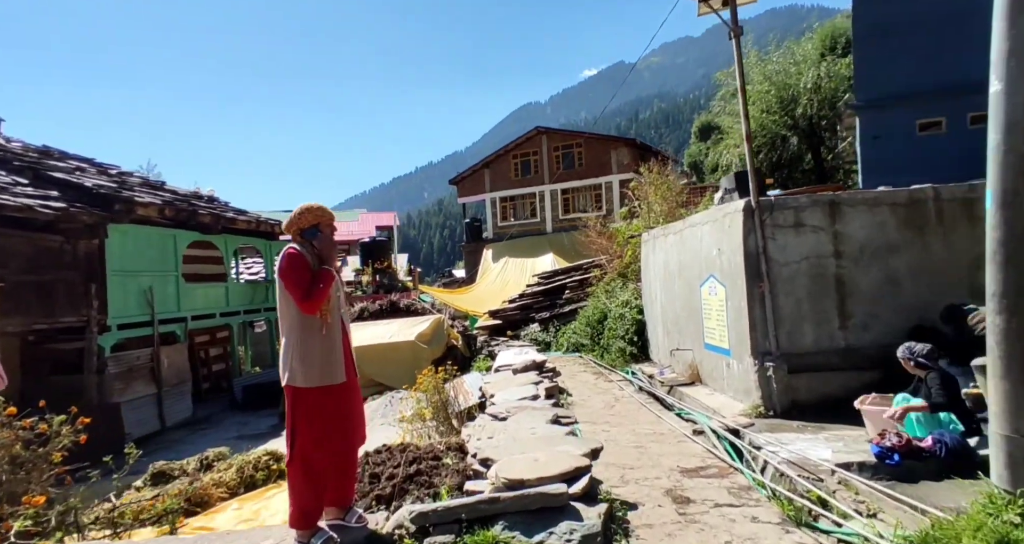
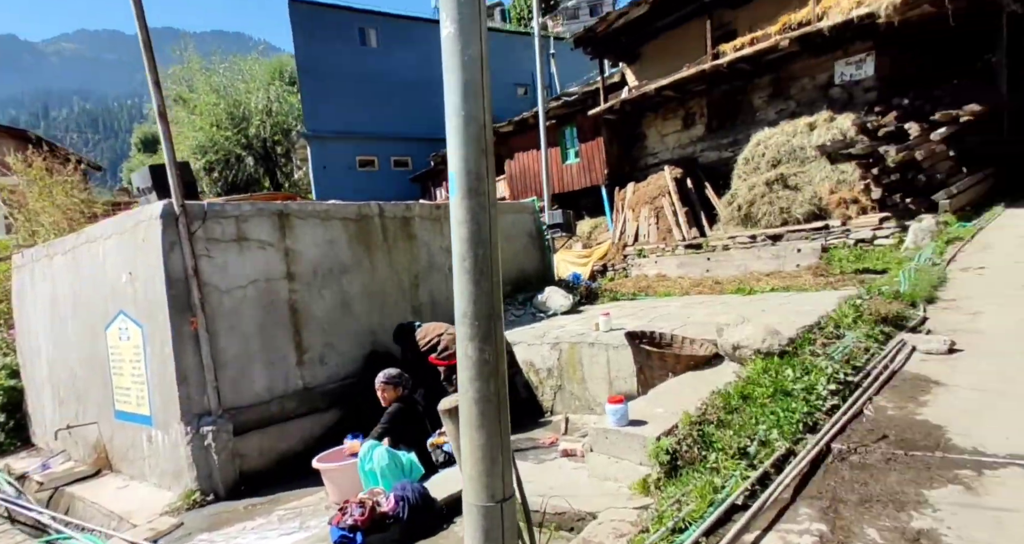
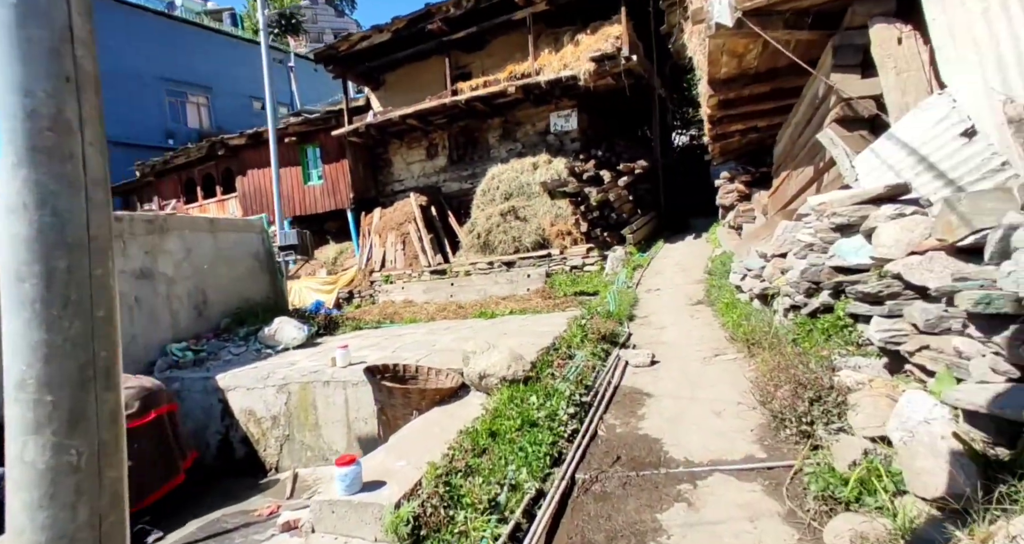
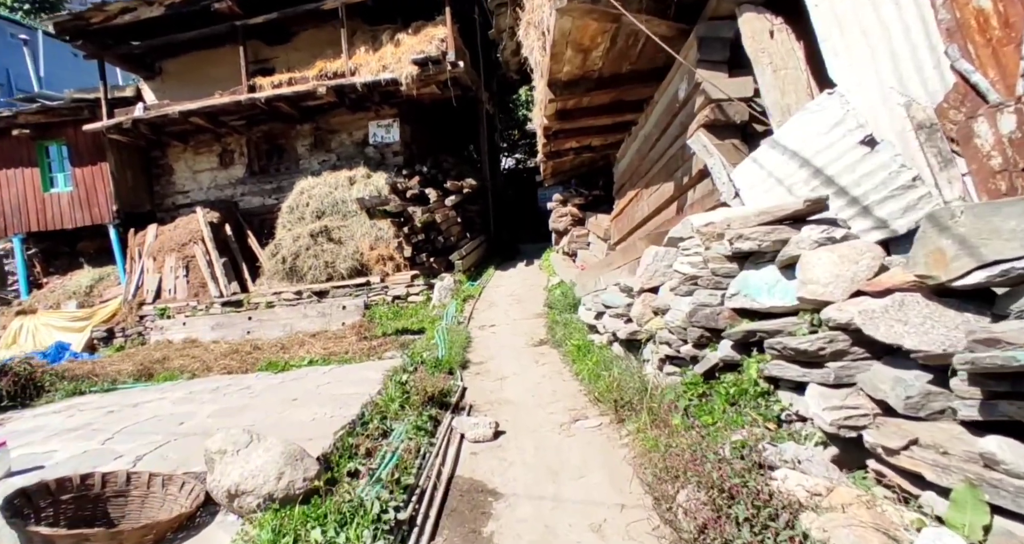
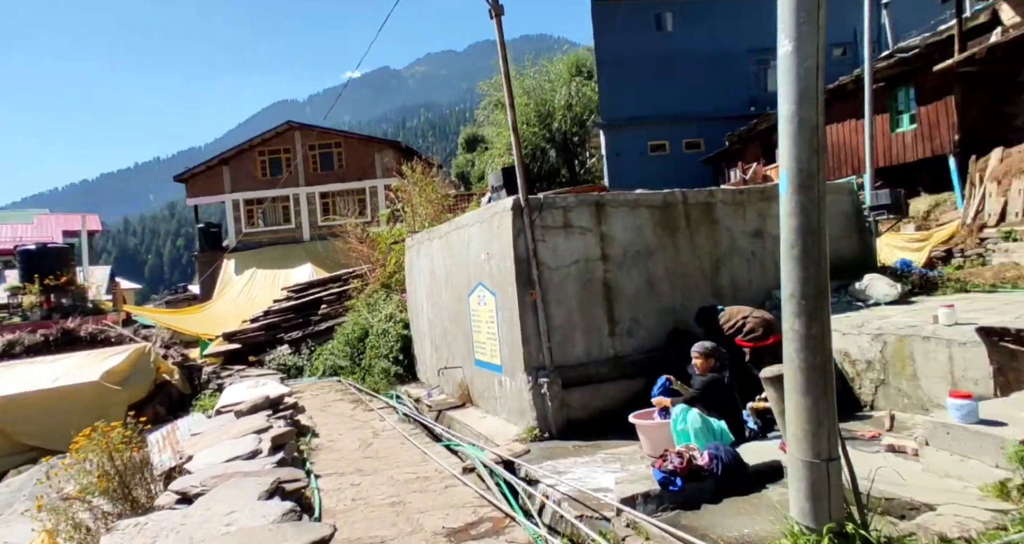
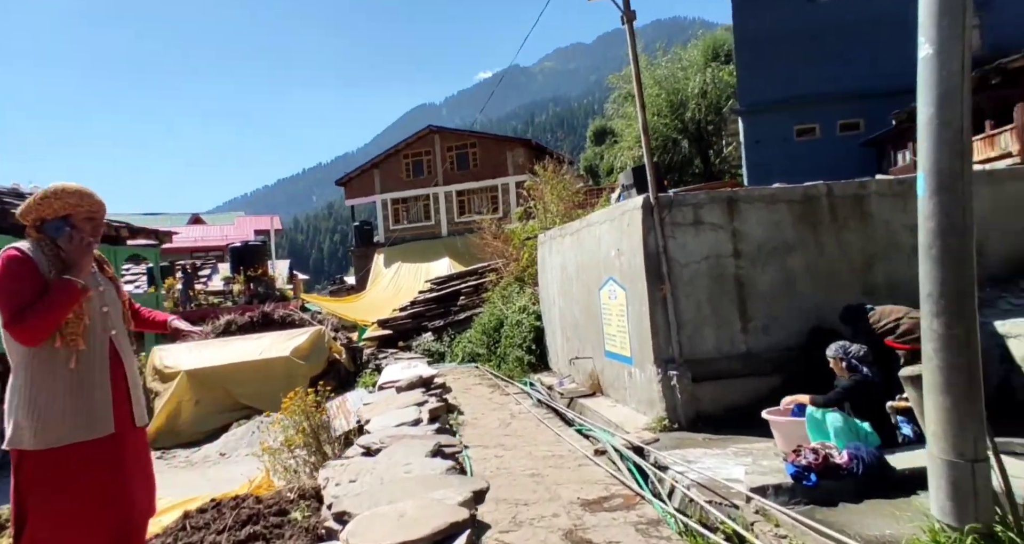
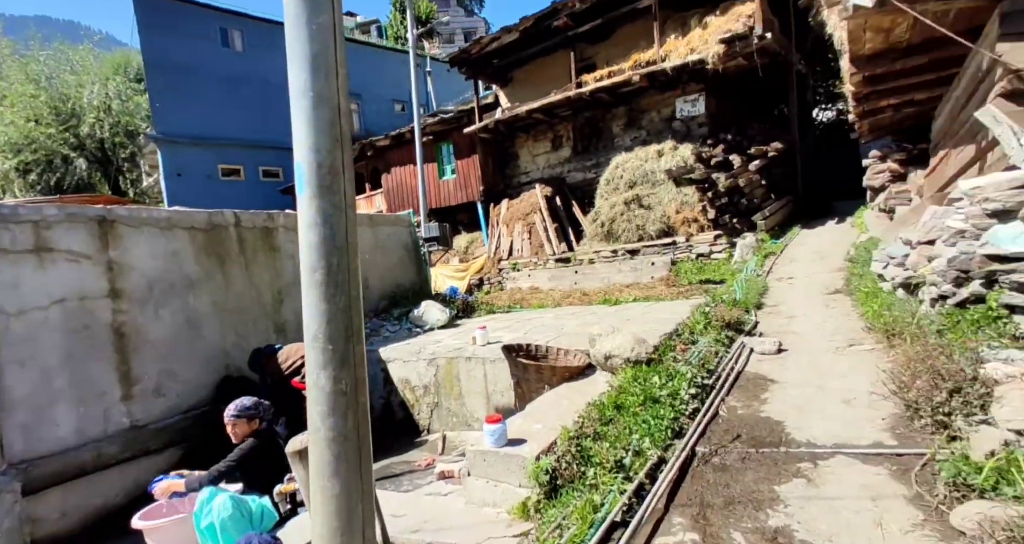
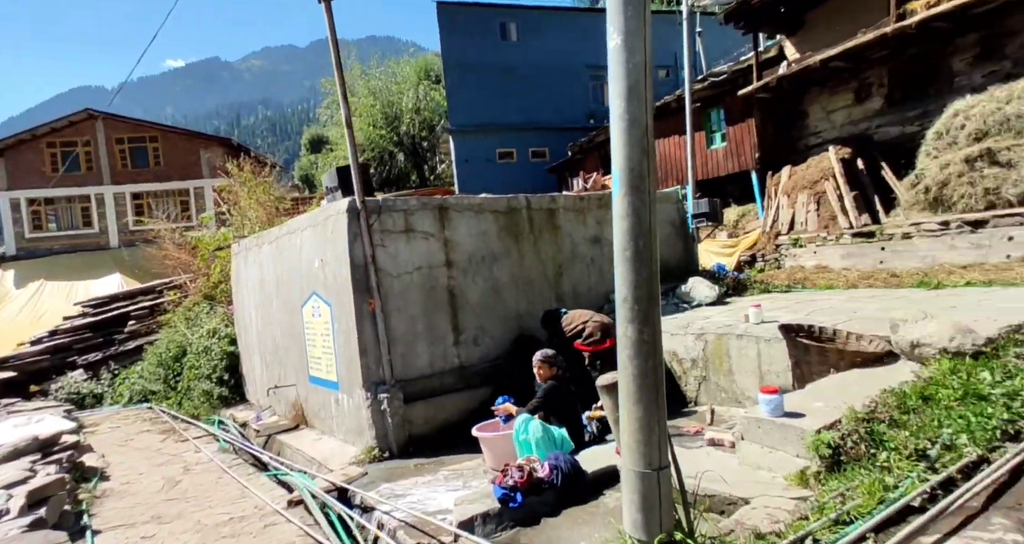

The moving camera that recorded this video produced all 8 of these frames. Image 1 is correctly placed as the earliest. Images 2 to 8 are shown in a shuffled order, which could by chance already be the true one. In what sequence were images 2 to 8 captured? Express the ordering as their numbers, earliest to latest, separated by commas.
6, 5, 8, 2, 7, 3, 4
